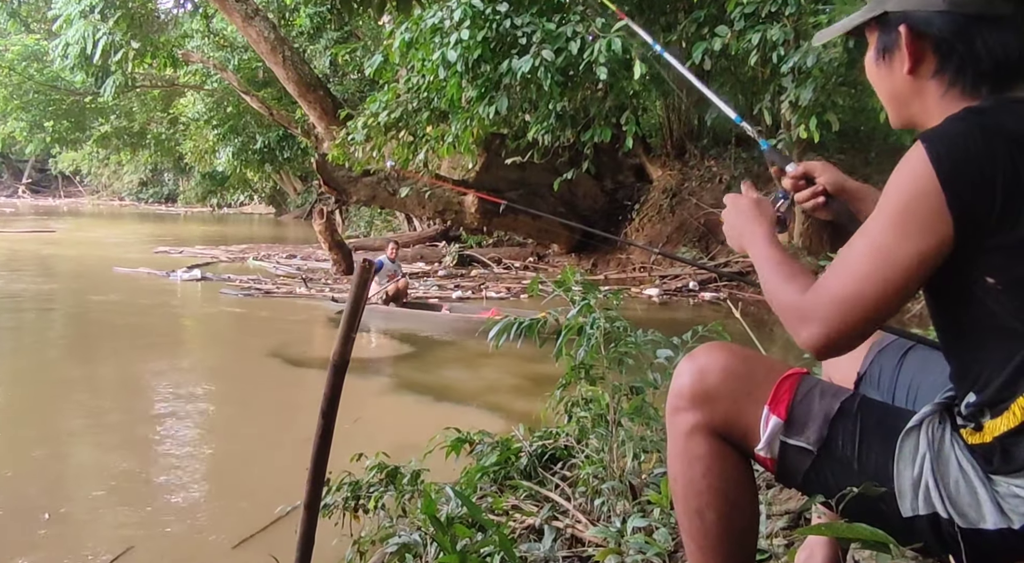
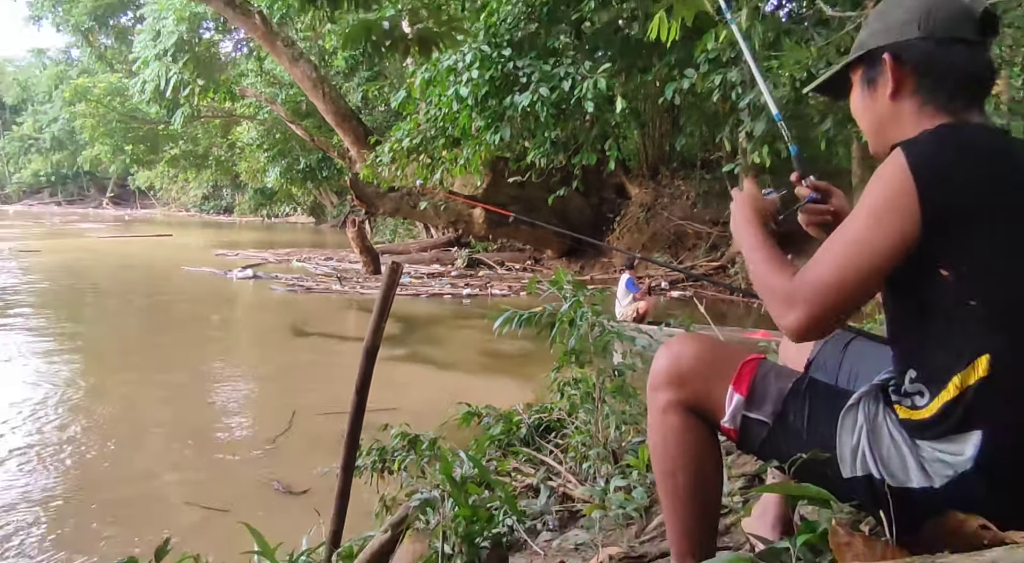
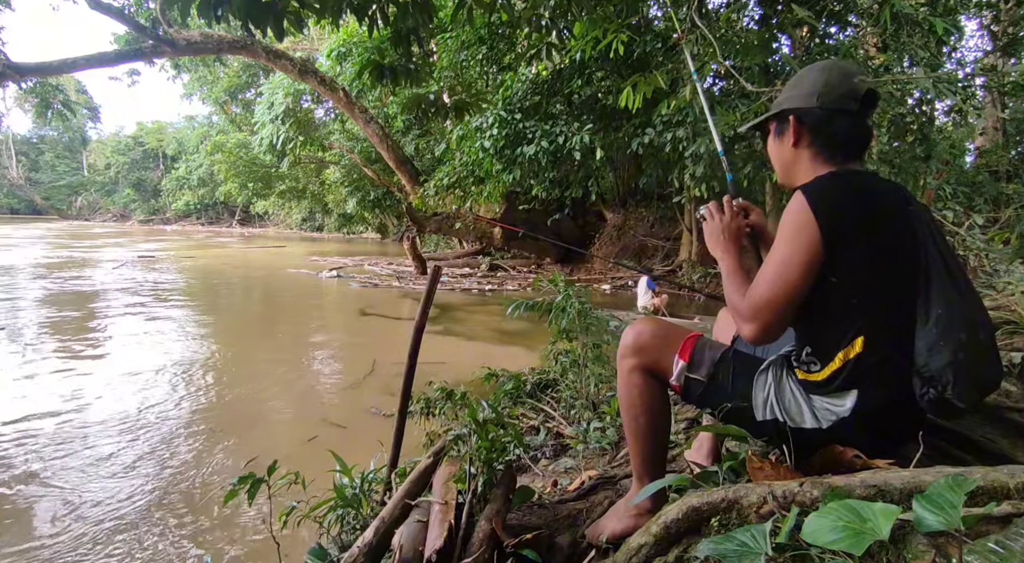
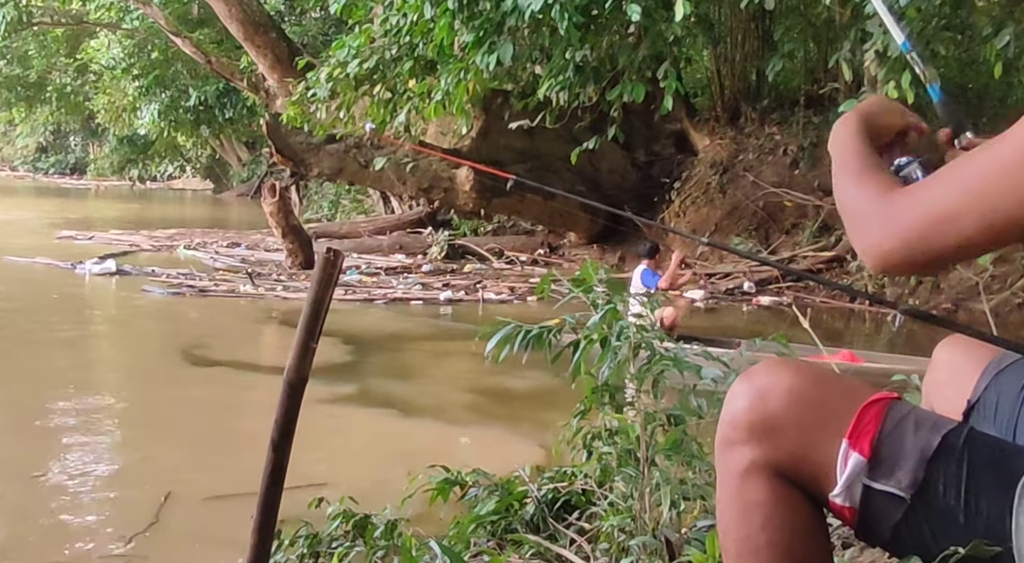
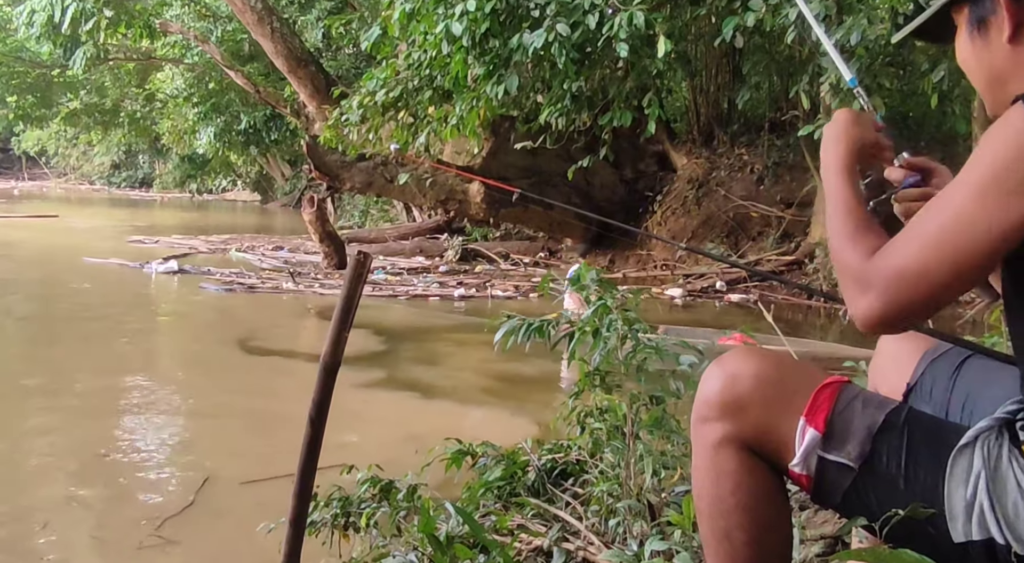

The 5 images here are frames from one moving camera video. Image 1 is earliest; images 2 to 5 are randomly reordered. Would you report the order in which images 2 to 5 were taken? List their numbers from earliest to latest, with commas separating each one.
5, 4, 2, 3
